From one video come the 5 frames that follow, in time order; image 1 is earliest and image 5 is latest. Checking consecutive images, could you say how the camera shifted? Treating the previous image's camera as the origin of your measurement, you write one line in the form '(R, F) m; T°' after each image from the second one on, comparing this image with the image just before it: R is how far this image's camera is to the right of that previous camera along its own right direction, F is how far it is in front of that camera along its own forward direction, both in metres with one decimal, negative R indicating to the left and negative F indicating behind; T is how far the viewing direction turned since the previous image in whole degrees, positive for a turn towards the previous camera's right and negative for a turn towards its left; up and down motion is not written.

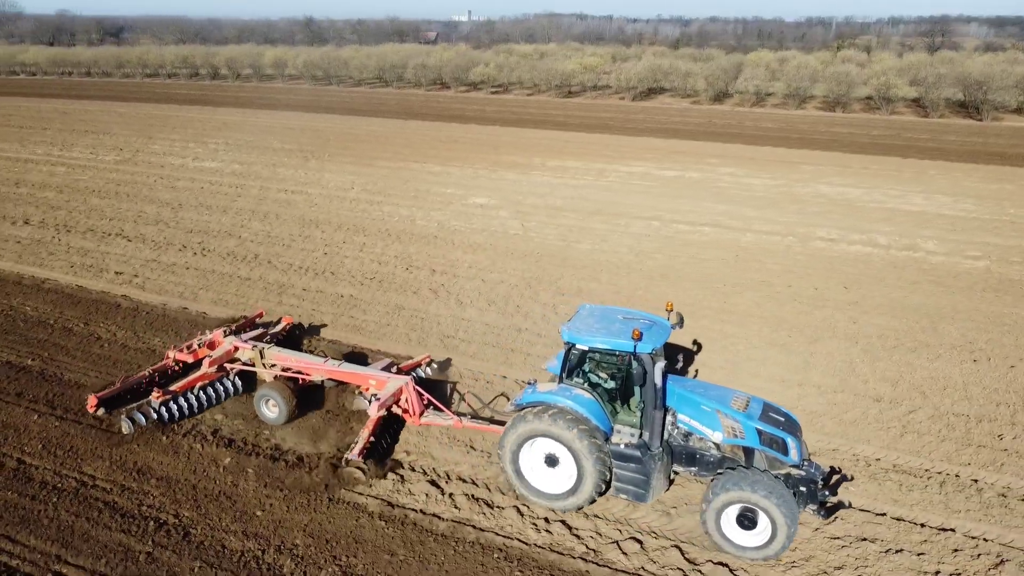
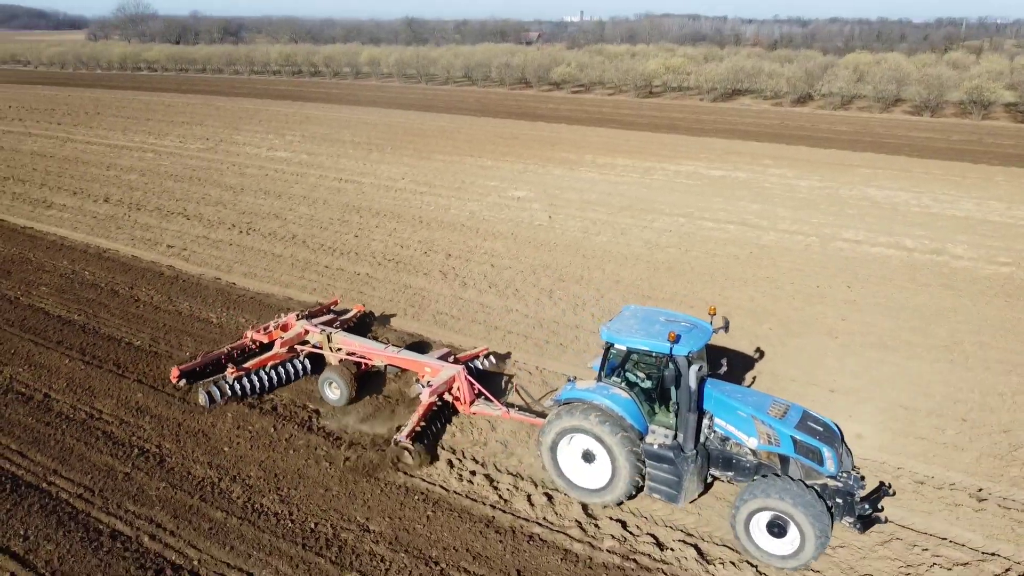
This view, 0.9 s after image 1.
(+1.4, -0.6) m; -7°
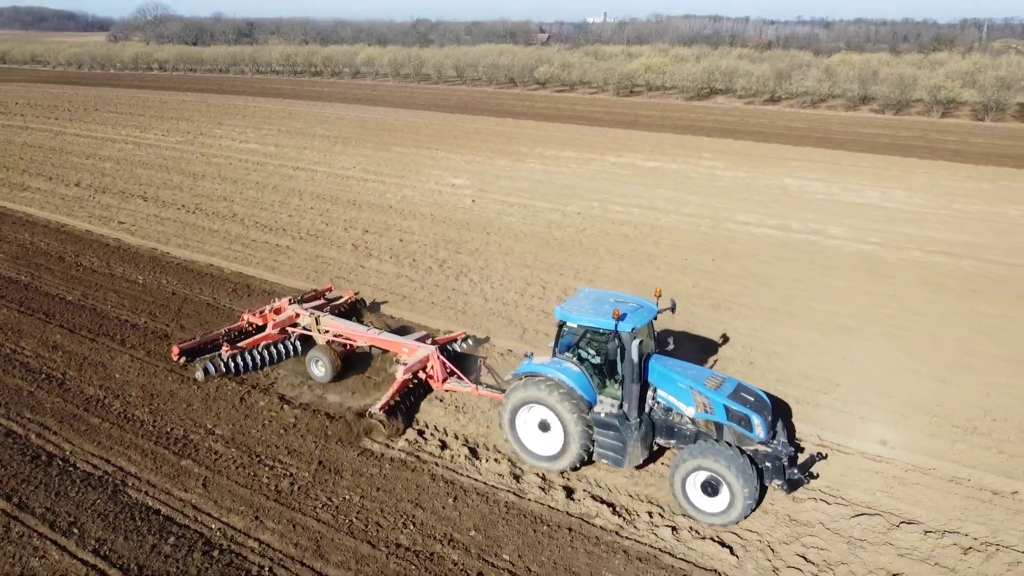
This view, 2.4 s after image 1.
(+2.0, -1.4) m; -2°
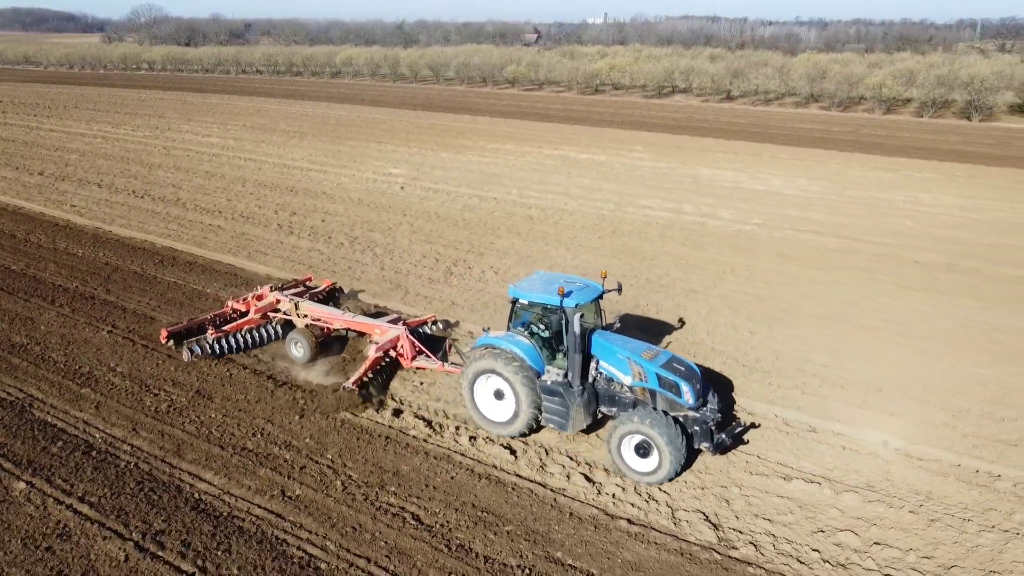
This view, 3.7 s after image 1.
(+1.7, -1.5) m; 0°
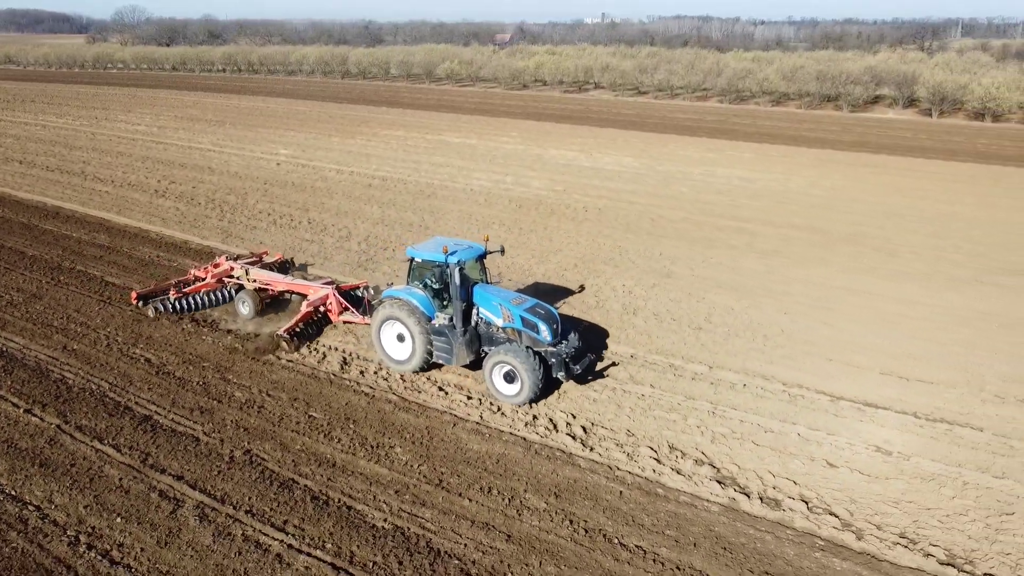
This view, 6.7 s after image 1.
(+3.8, -3.3) m; 0°
